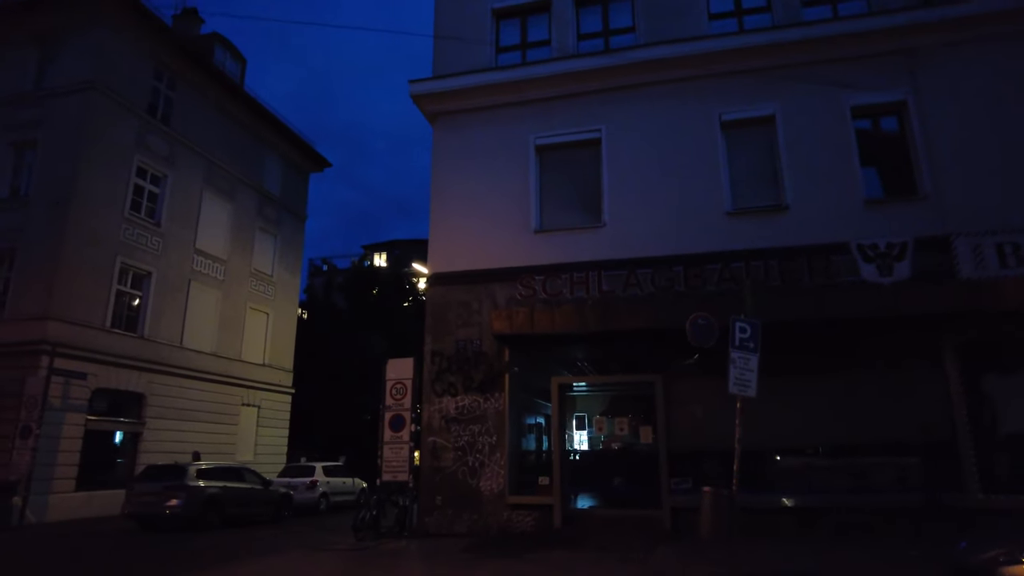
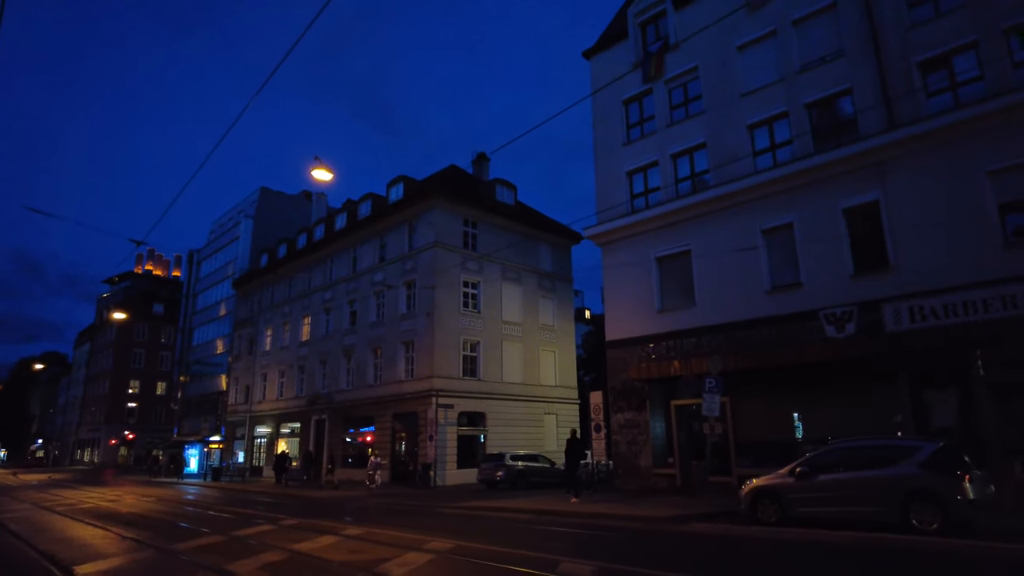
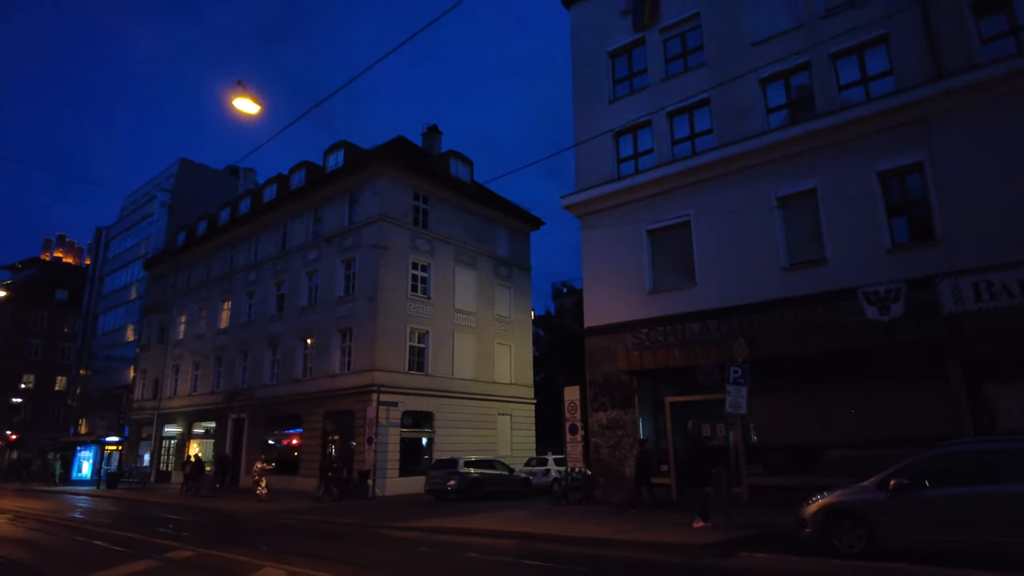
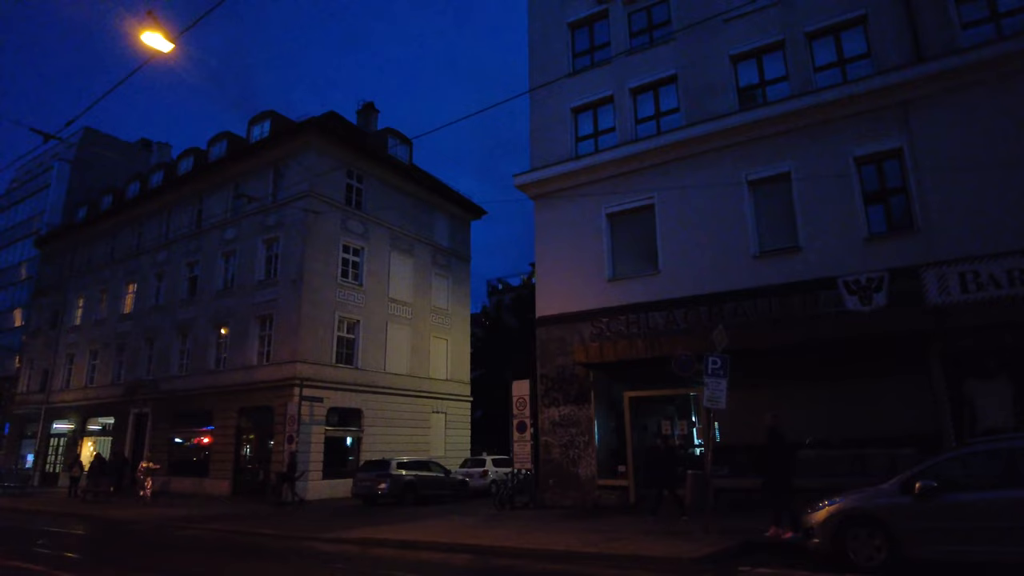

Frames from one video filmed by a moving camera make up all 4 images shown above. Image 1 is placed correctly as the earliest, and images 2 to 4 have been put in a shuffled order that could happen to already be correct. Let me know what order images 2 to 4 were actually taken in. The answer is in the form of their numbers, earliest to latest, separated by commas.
4, 3, 2
